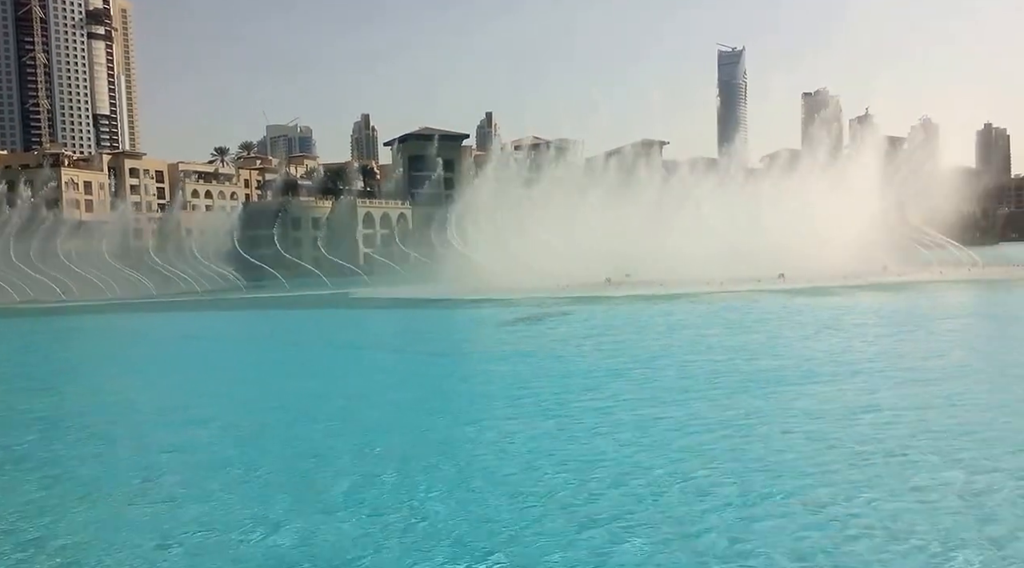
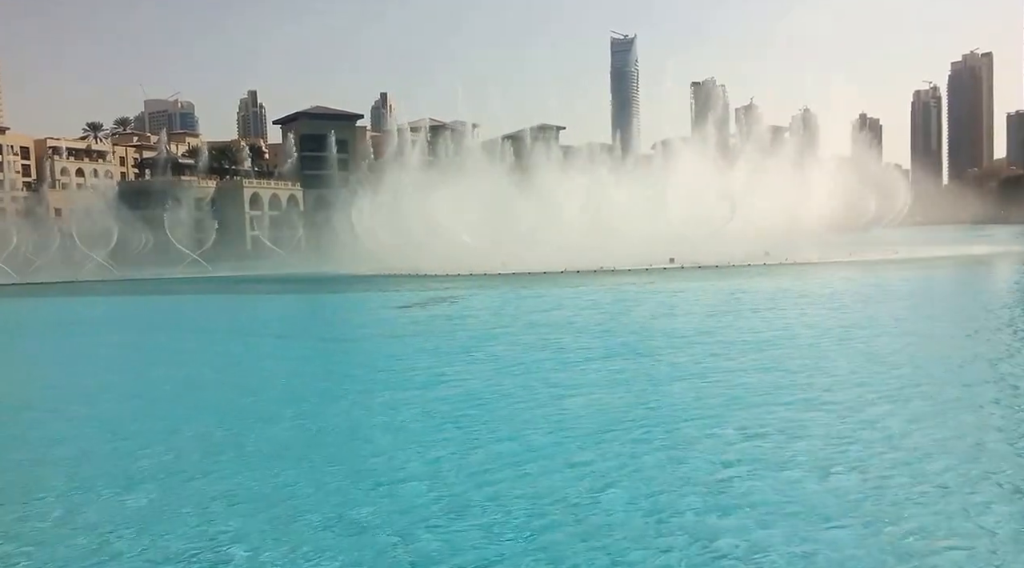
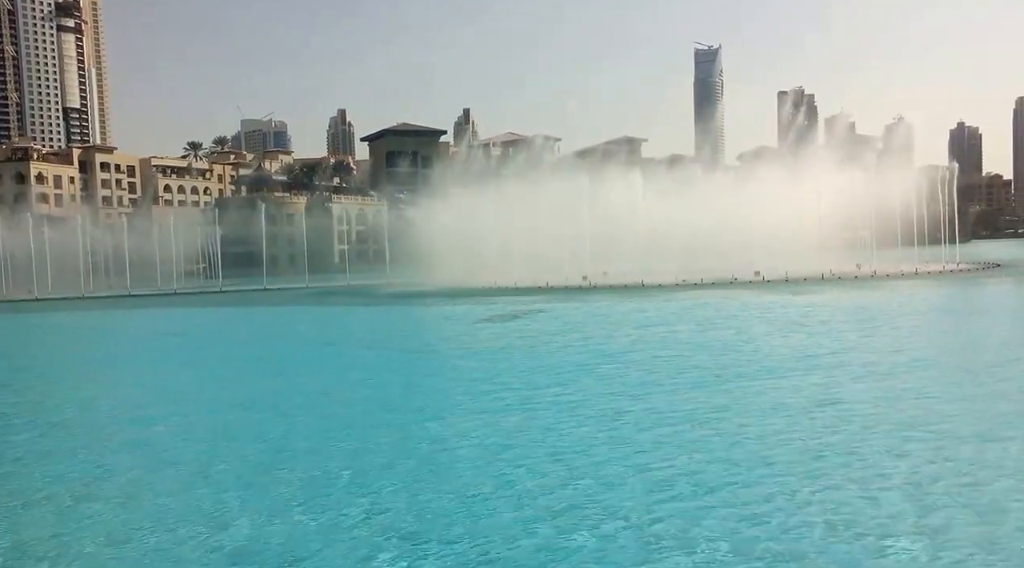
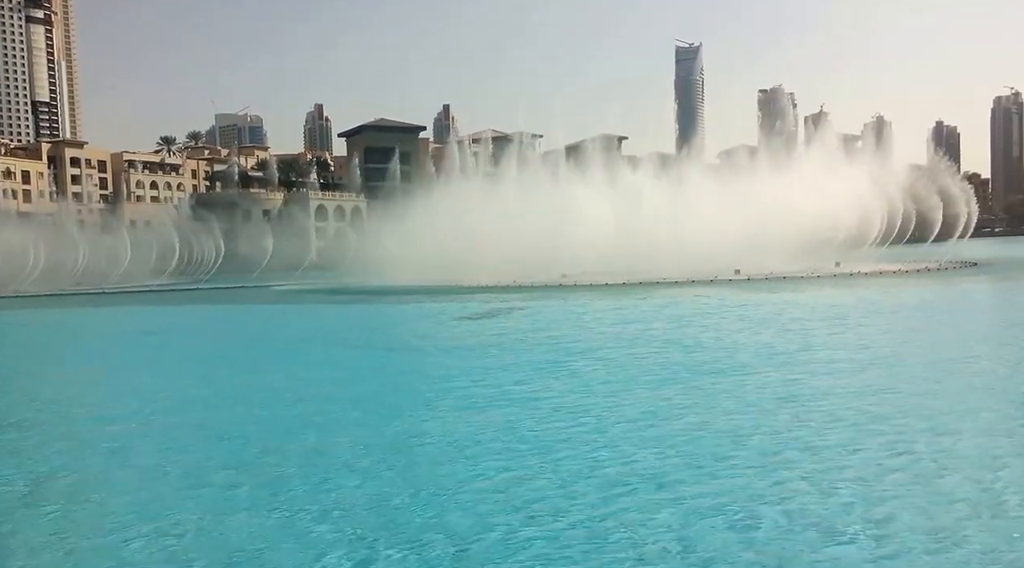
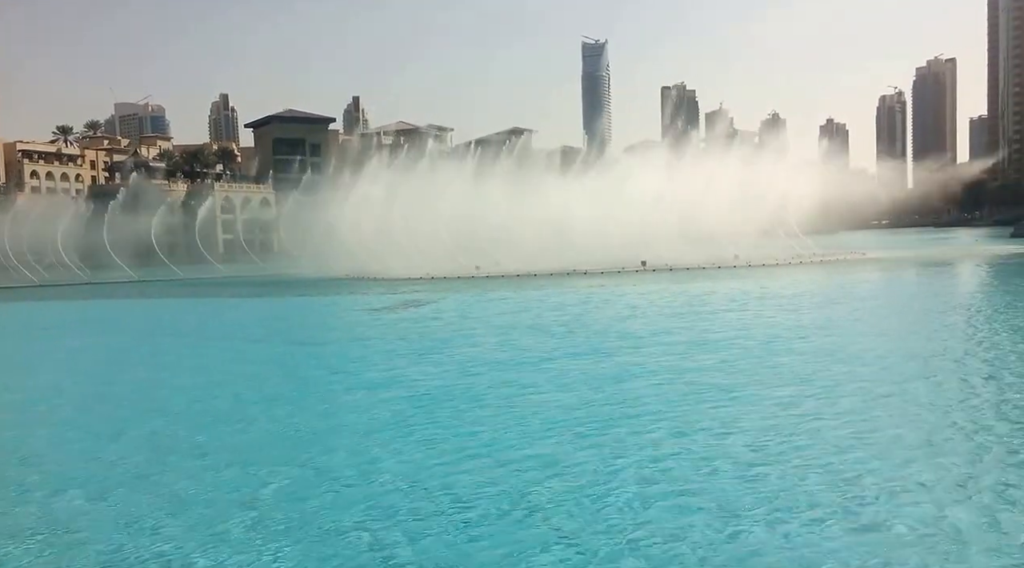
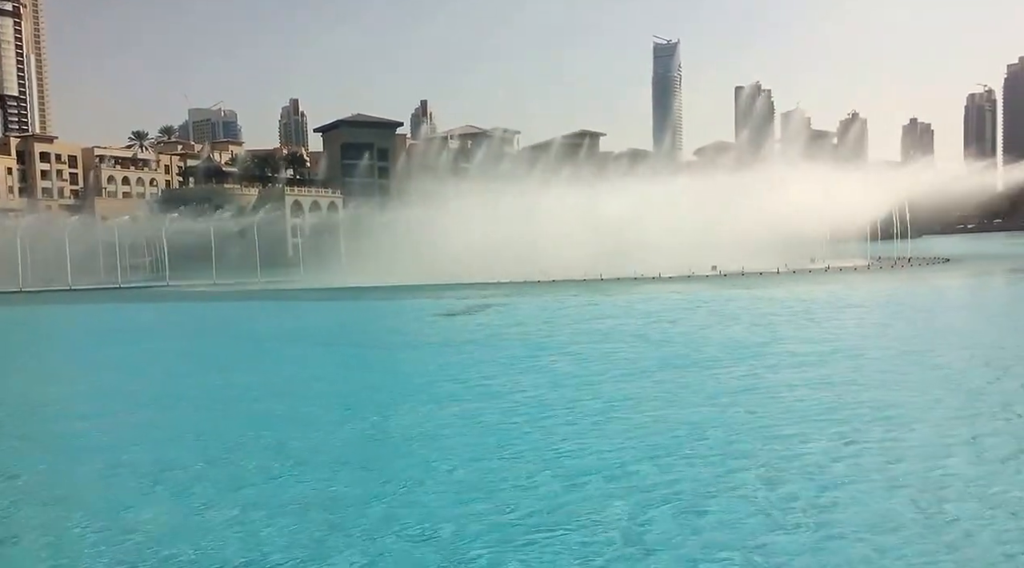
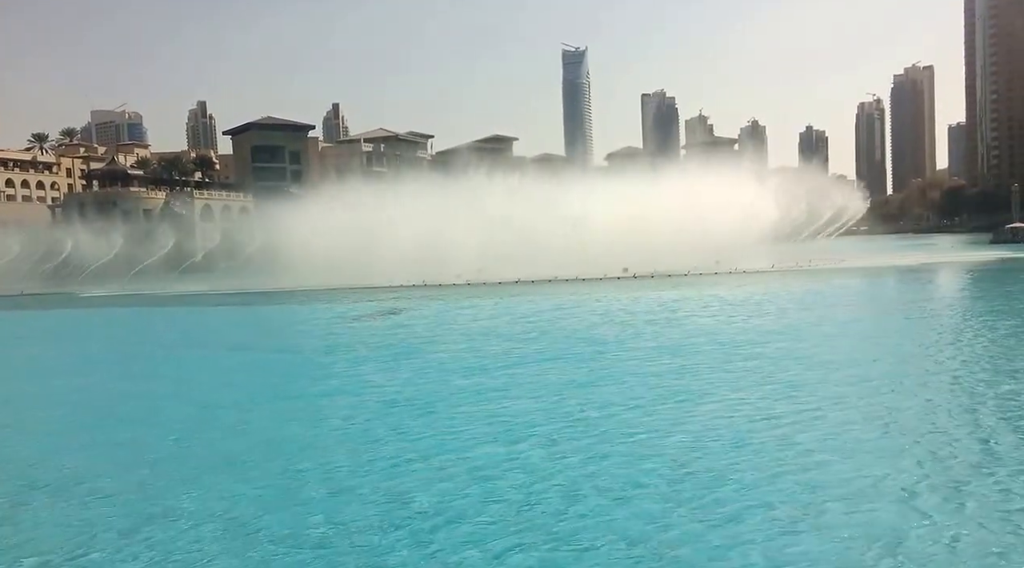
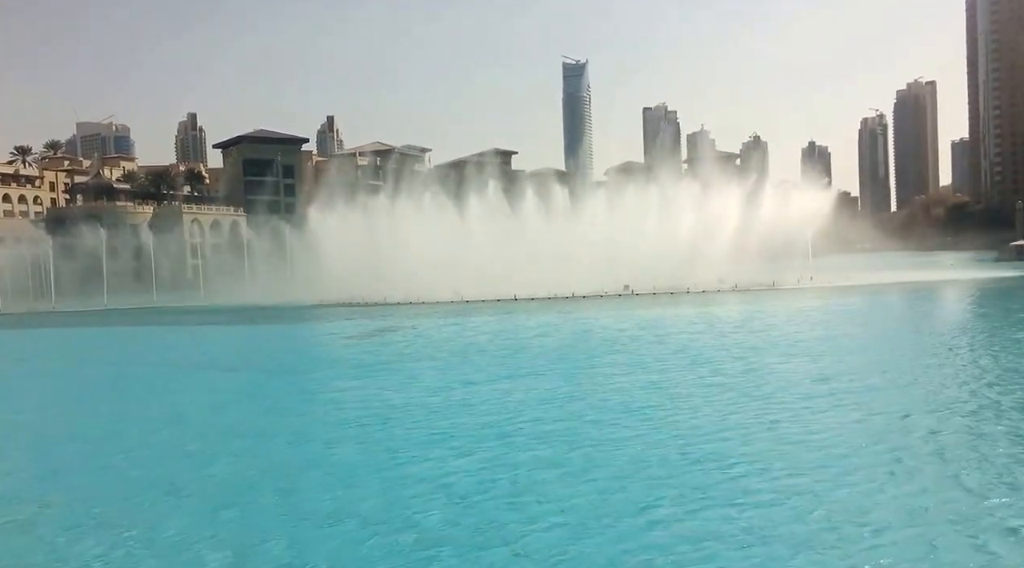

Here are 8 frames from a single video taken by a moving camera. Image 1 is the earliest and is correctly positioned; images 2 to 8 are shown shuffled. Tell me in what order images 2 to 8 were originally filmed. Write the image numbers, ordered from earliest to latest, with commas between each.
3, 4, 6, 2, 5, 7, 8
